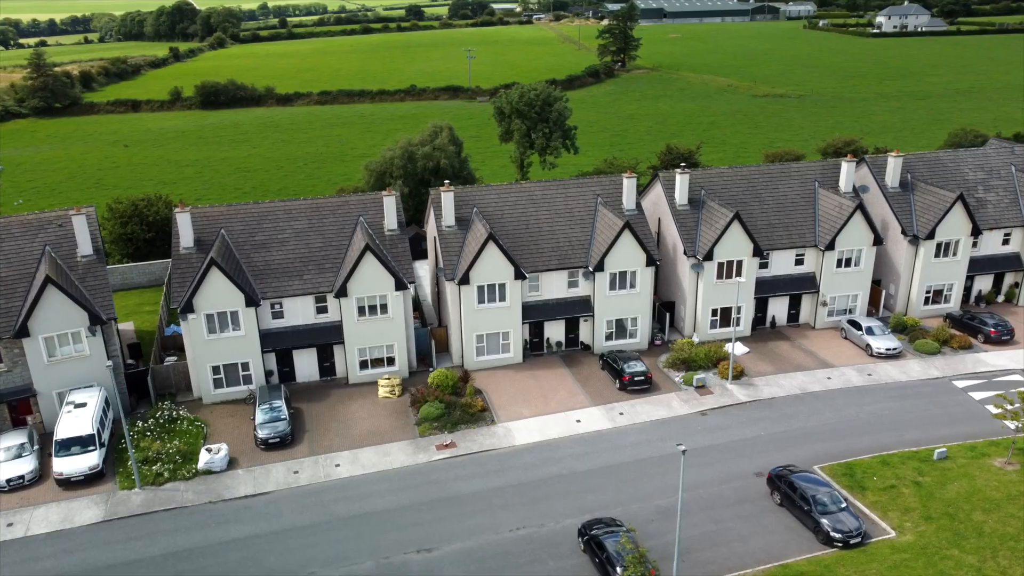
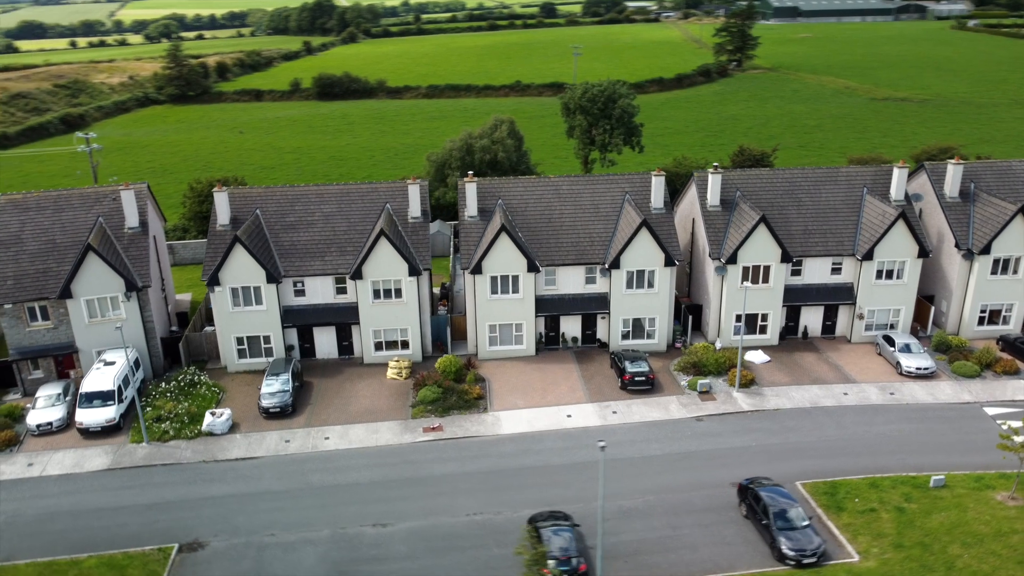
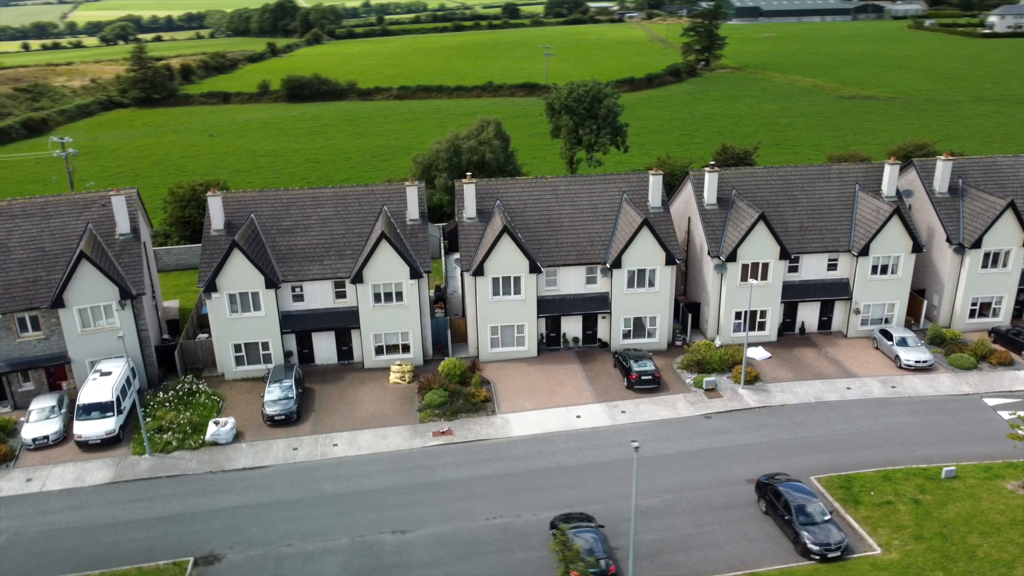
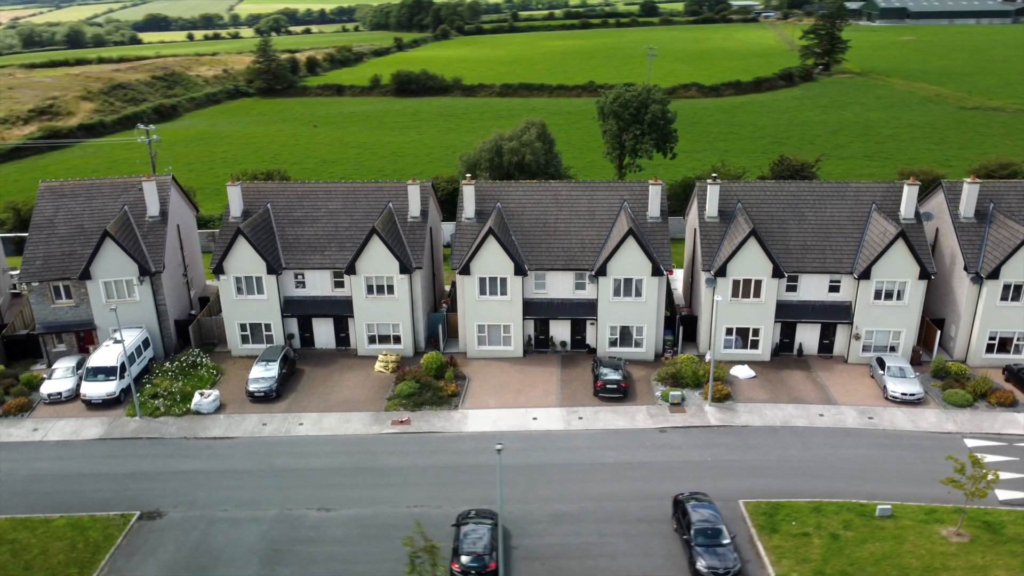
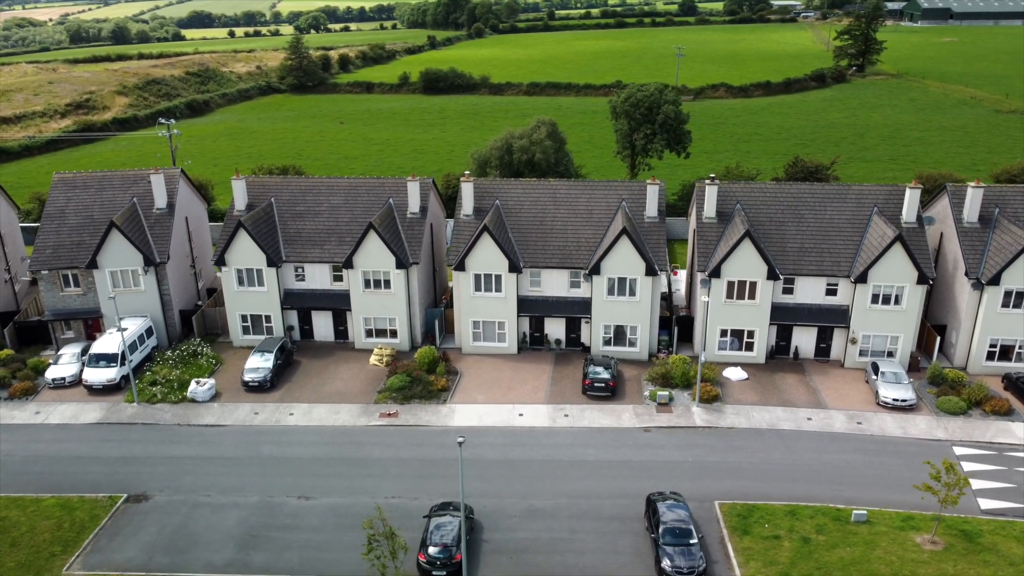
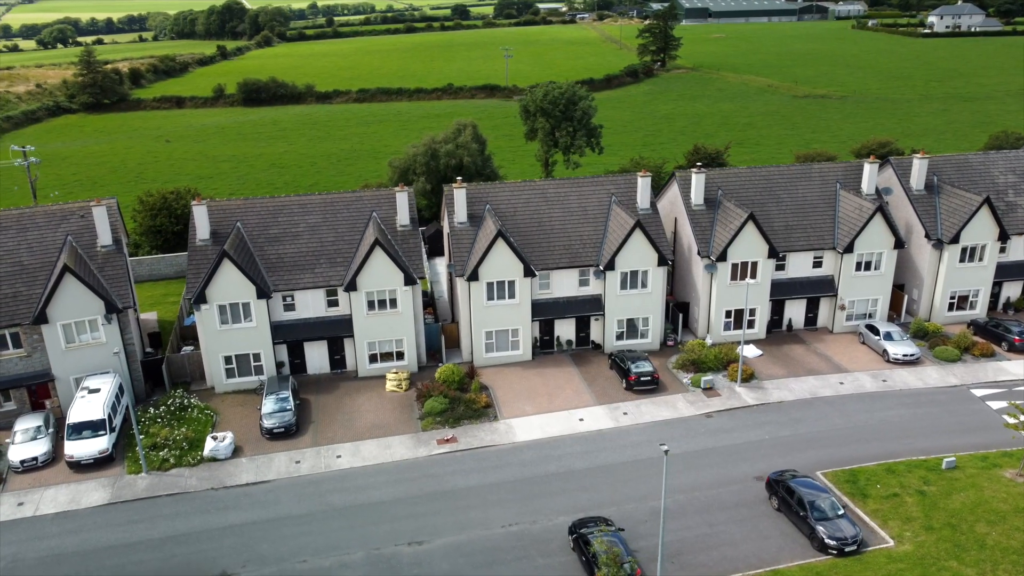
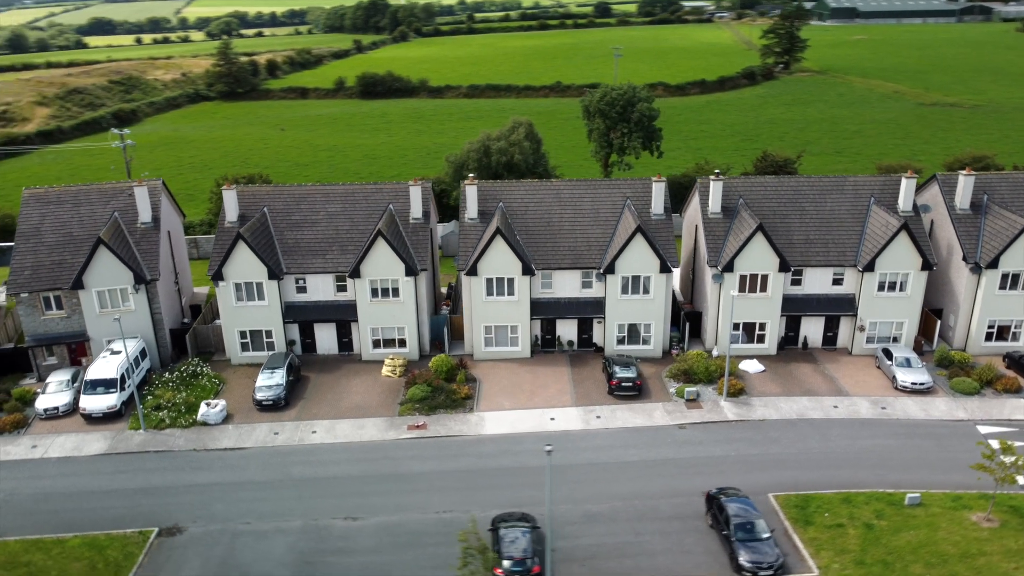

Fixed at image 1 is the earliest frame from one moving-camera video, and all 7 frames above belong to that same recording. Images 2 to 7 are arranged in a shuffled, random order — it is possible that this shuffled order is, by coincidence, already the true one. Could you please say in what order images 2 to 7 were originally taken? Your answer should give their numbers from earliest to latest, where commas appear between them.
6, 3, 2, 7, 4, 5
